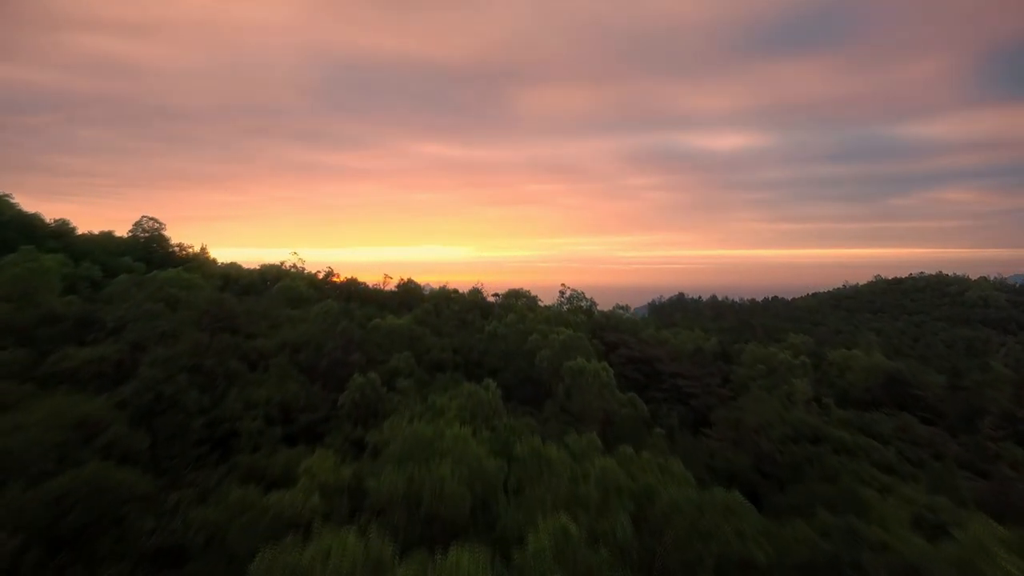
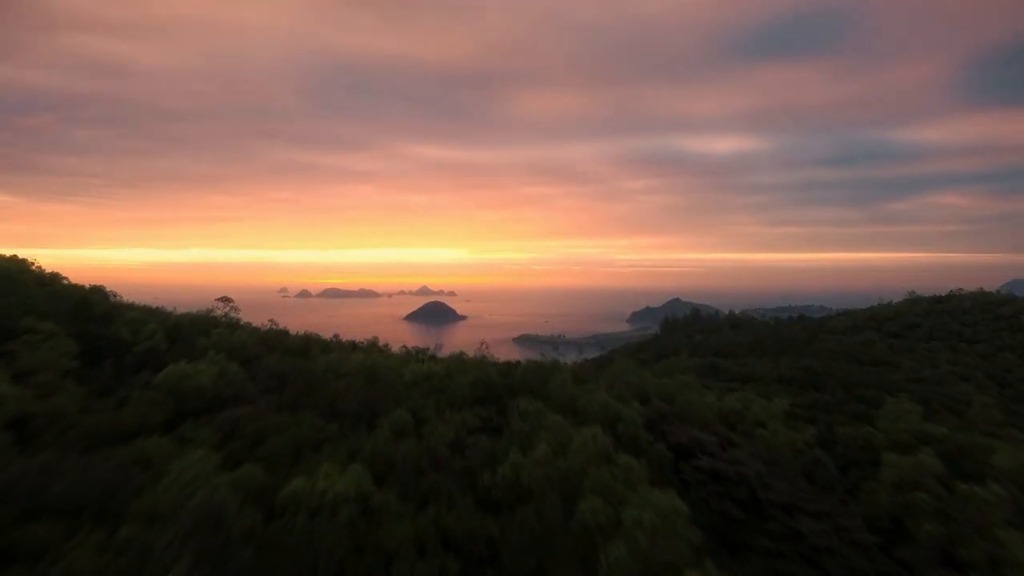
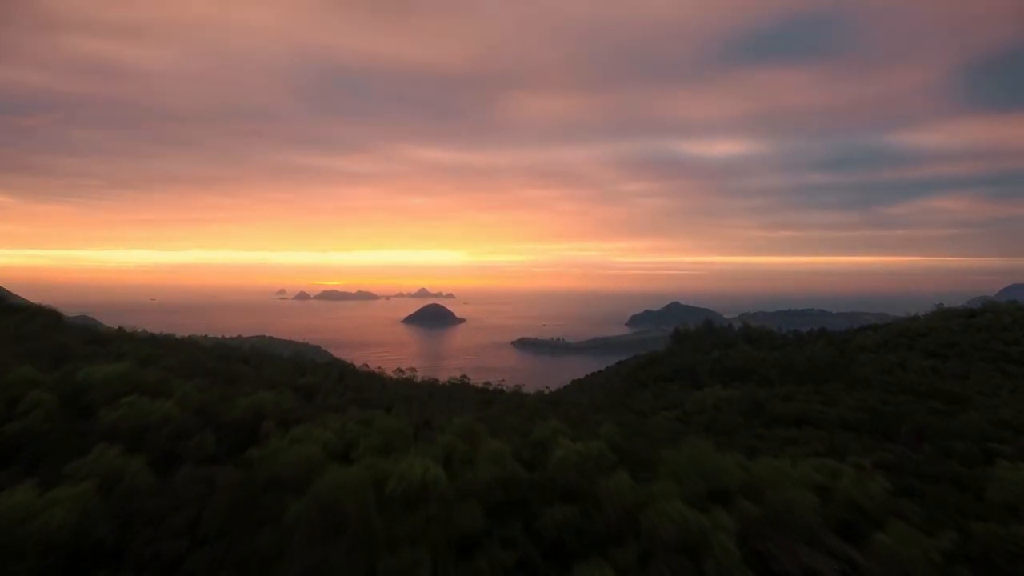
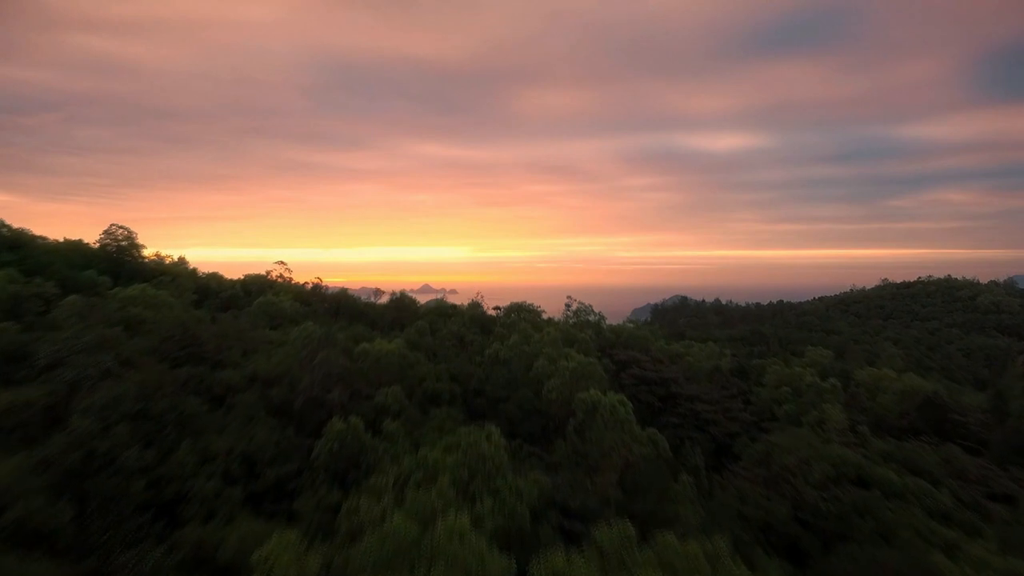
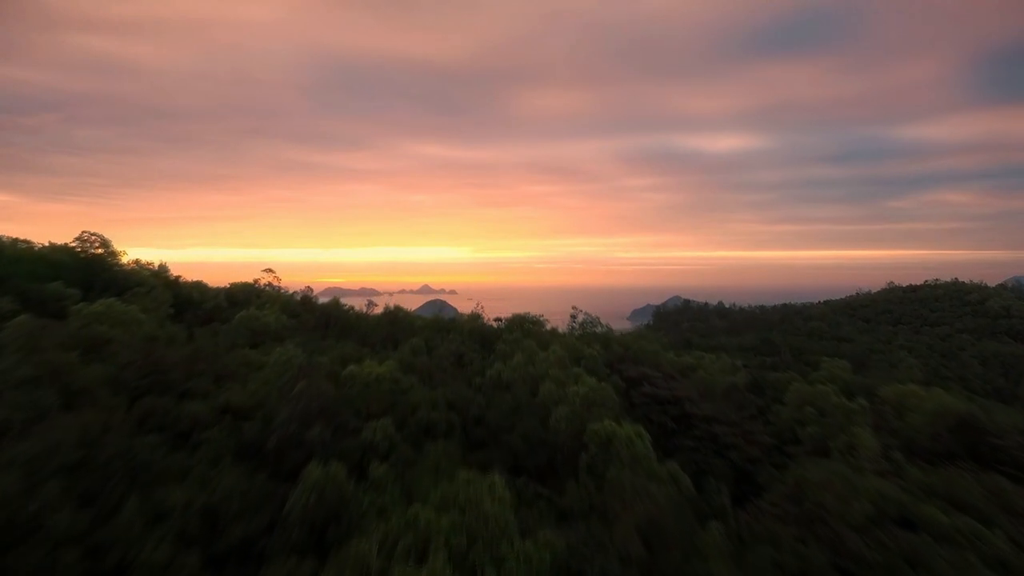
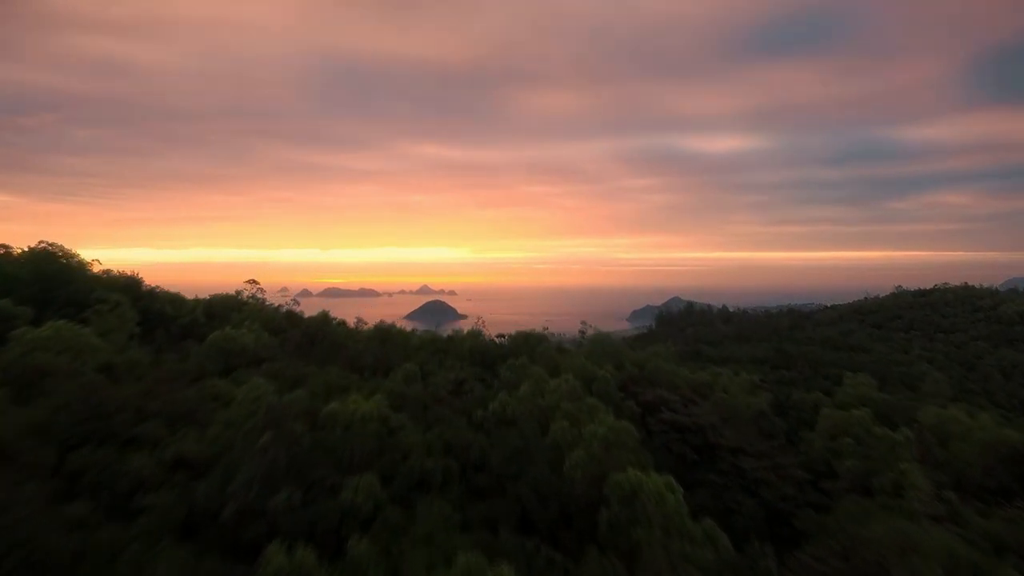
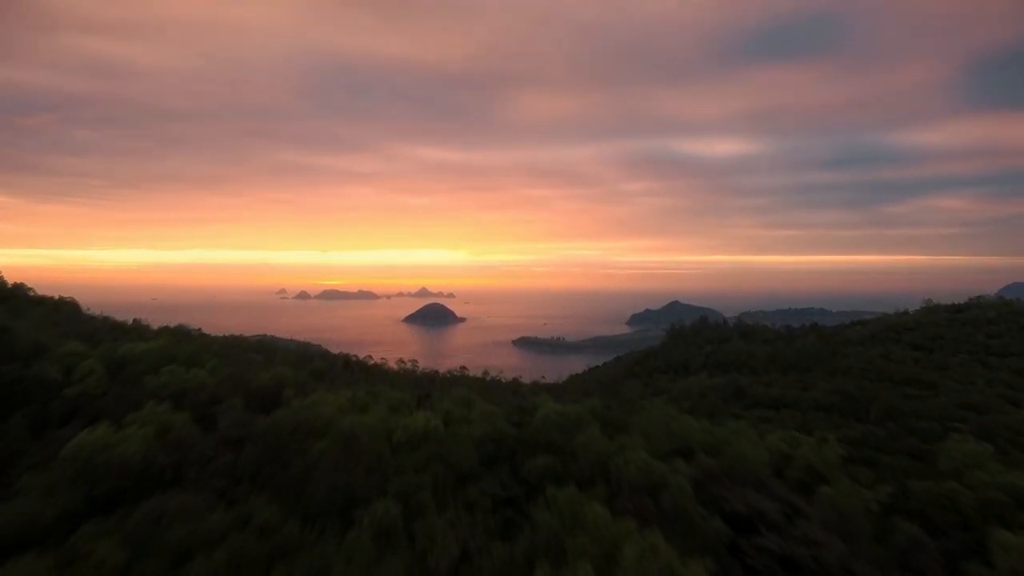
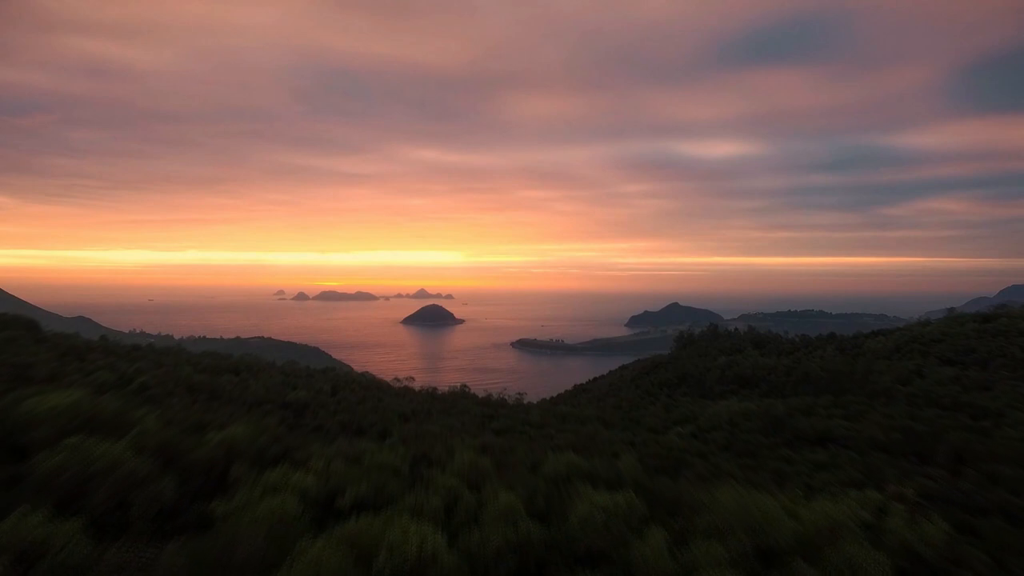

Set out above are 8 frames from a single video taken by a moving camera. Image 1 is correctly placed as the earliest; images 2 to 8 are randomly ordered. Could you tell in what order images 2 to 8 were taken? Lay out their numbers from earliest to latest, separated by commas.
4, 5, 6, 2, 7, 3, 8
